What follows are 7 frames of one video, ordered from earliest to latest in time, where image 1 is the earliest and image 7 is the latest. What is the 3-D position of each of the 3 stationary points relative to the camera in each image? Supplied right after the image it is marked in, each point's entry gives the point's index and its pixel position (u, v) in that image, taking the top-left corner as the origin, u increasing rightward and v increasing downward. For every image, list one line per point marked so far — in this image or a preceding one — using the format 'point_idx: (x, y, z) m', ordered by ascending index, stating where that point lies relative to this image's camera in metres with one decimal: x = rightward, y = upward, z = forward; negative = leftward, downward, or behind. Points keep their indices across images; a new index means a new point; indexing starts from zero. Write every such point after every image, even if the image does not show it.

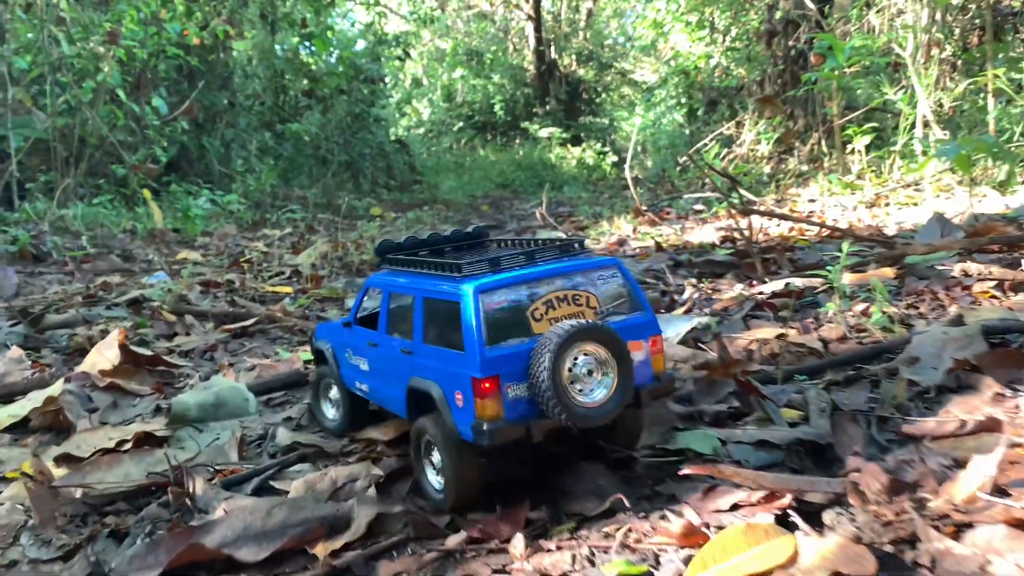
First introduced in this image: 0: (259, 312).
0: (-1.6, -0.2, +5.2) m
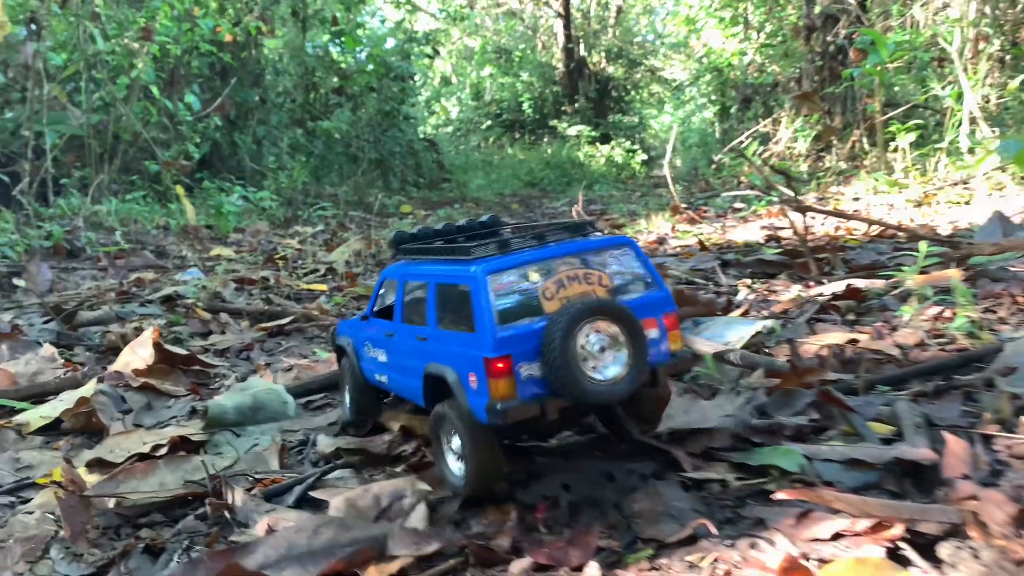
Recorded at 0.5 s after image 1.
0: (-1.3, -0.1, +5.1) m
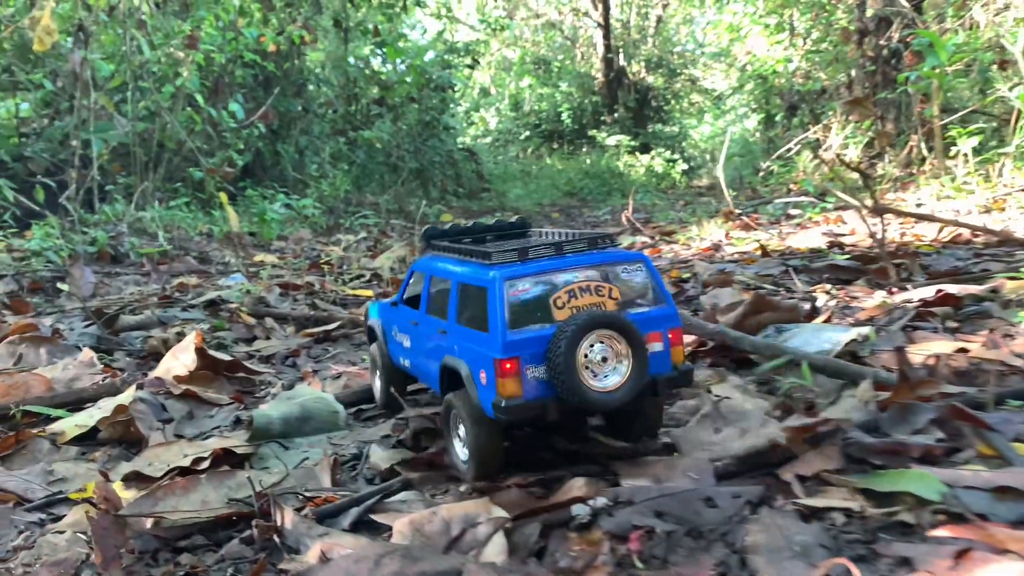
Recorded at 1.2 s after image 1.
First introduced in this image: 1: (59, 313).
0: (-1.0, -0.2, +4.9) m
1: (-3.0, -0.2, +5.5) m
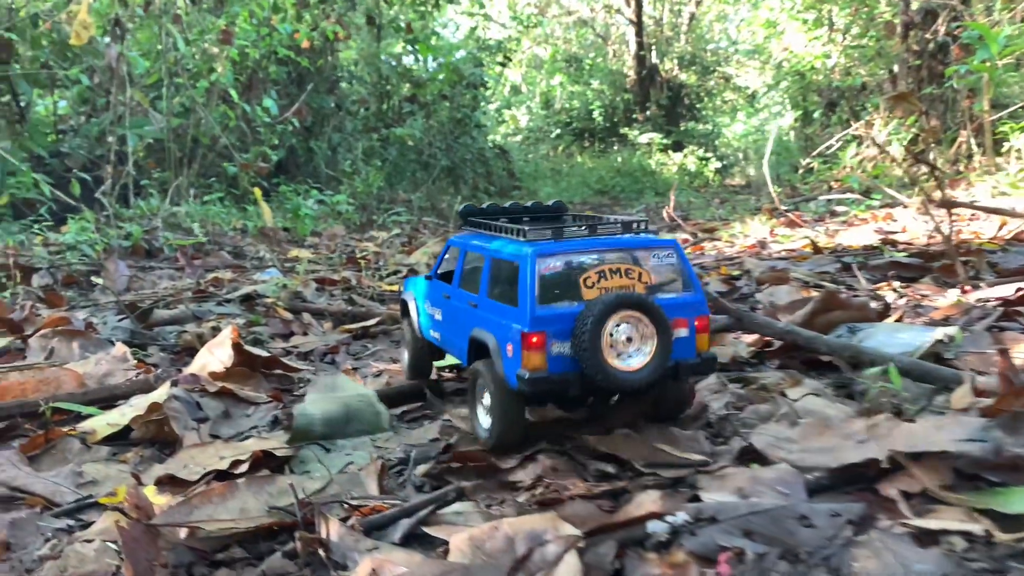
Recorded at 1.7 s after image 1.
0: (-0.7, -0.1, +4.7) m
1: (-2.7, -0.1, +5.4) m
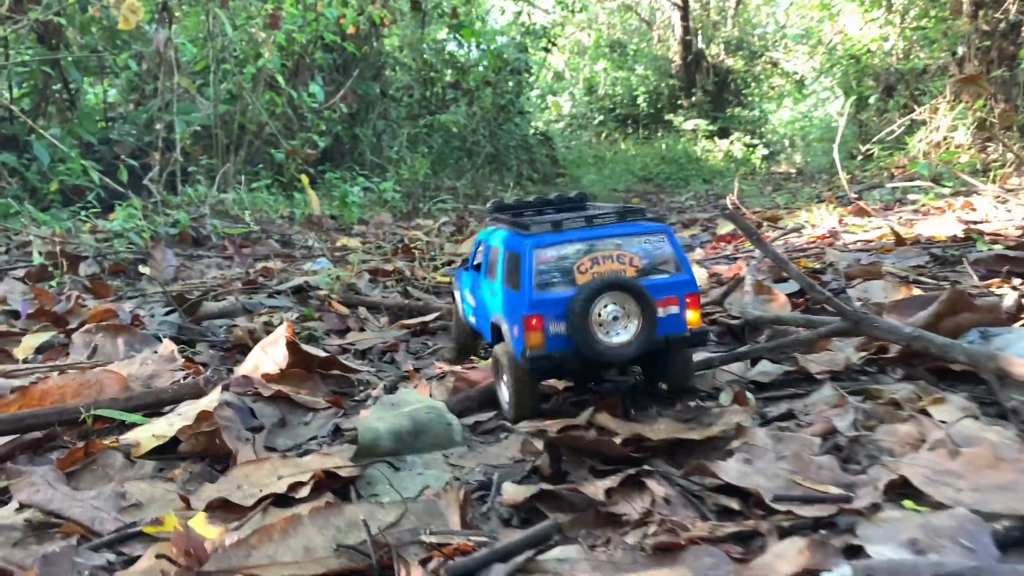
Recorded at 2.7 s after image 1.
0: (-0.4, -0.1, +4.4) m
1: (-2.3, -0.1, +5.2) m
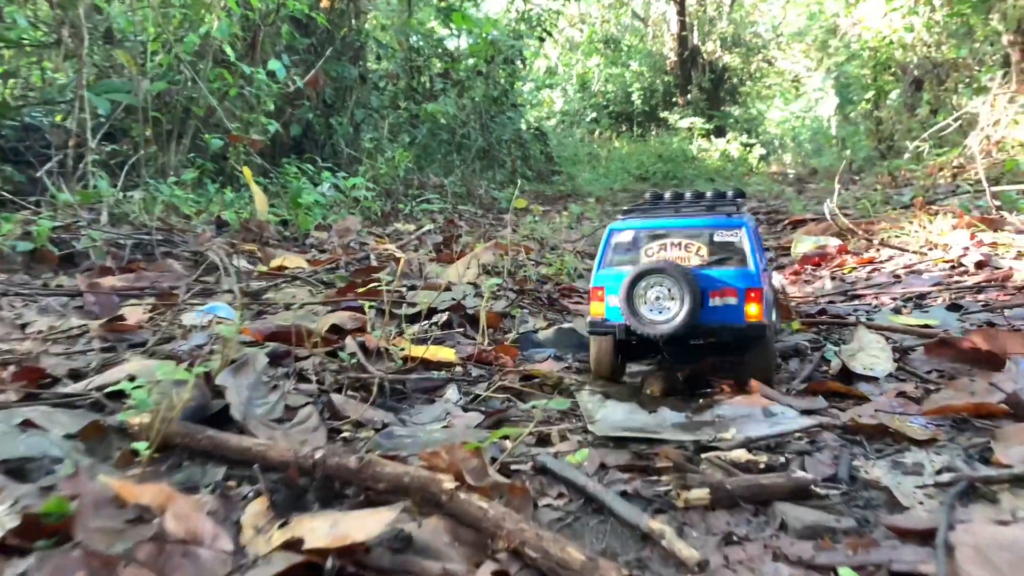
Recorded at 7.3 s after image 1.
0: (-0.2, -0.4, +1.8) m
1: (-2.2, -0.4, +2.6) m
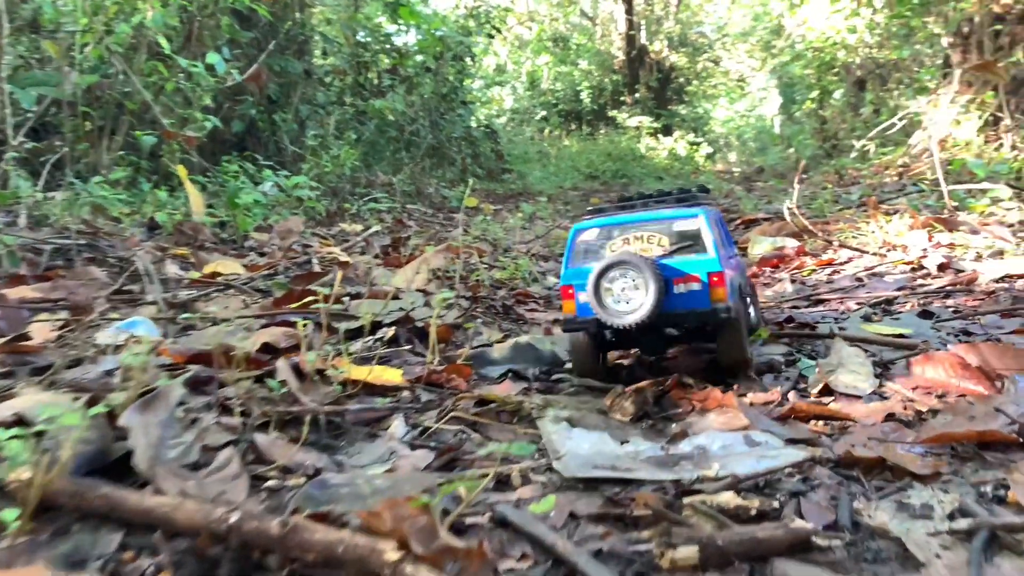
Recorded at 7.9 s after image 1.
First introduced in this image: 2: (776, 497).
0: (-0.3, -0.5, +1.5) m
1: (-2.3, -0.4, +2.2) m
2: (+0.6, -0.5, +1.9) m
